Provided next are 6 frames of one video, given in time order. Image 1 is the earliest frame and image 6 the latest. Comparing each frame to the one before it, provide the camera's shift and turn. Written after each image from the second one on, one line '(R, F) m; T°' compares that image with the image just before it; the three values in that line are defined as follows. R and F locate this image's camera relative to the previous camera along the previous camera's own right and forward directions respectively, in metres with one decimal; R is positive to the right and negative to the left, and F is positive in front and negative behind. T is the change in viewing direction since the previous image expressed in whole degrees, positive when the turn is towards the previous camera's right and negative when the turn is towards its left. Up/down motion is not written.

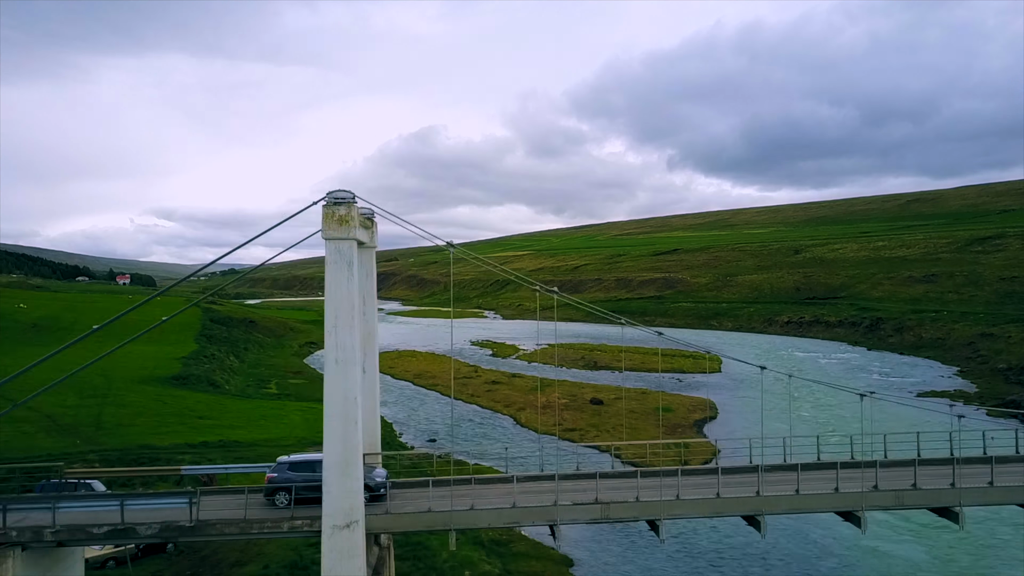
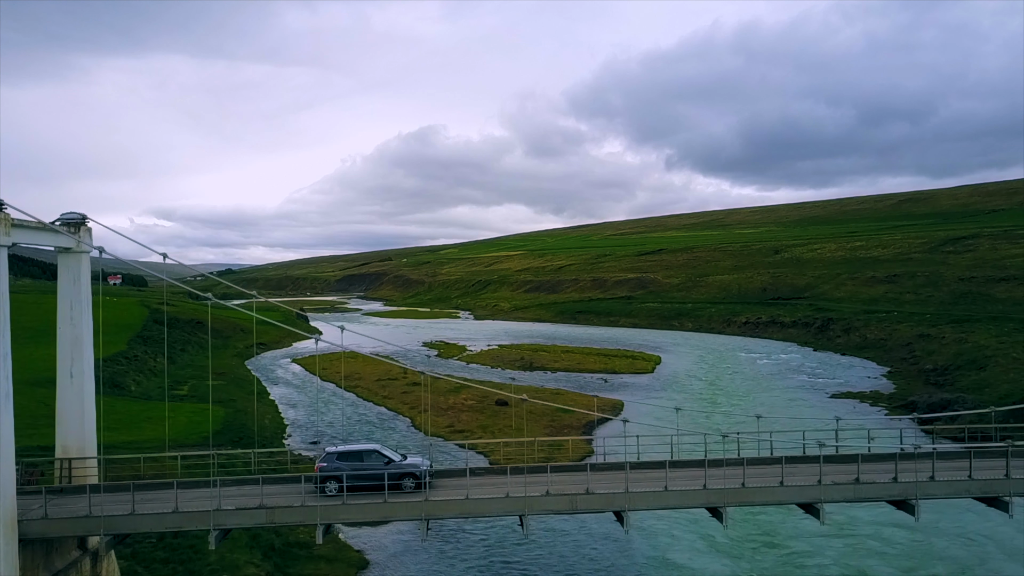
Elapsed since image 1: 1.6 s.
(+7.3, 0.0) m; 0°
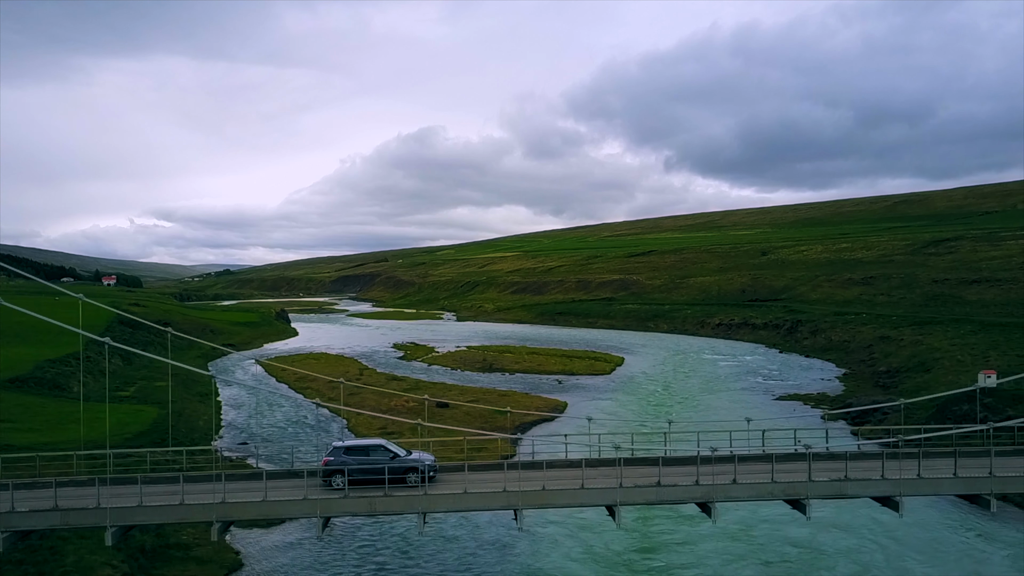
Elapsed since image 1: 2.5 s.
(+4.5, -0.1) m; 0°
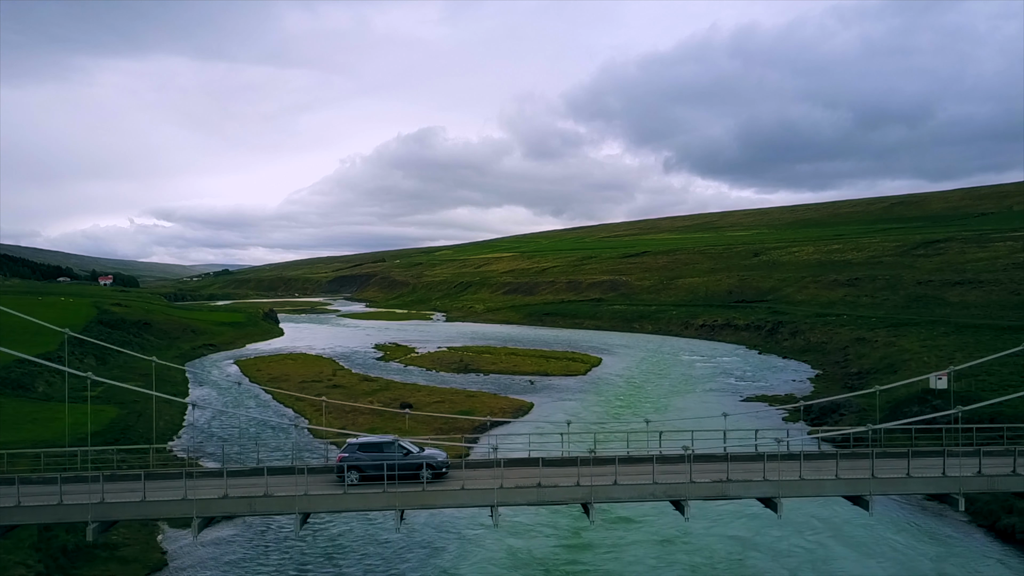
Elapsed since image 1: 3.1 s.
(+2.7, -0.1) m; 0°
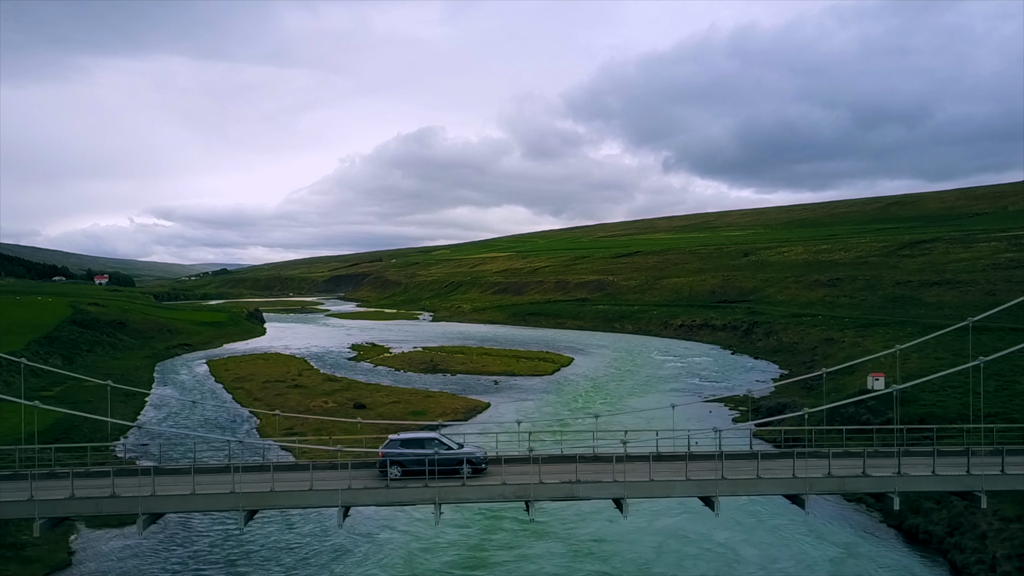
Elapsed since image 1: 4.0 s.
(+3.5, -0.1) m; 0°
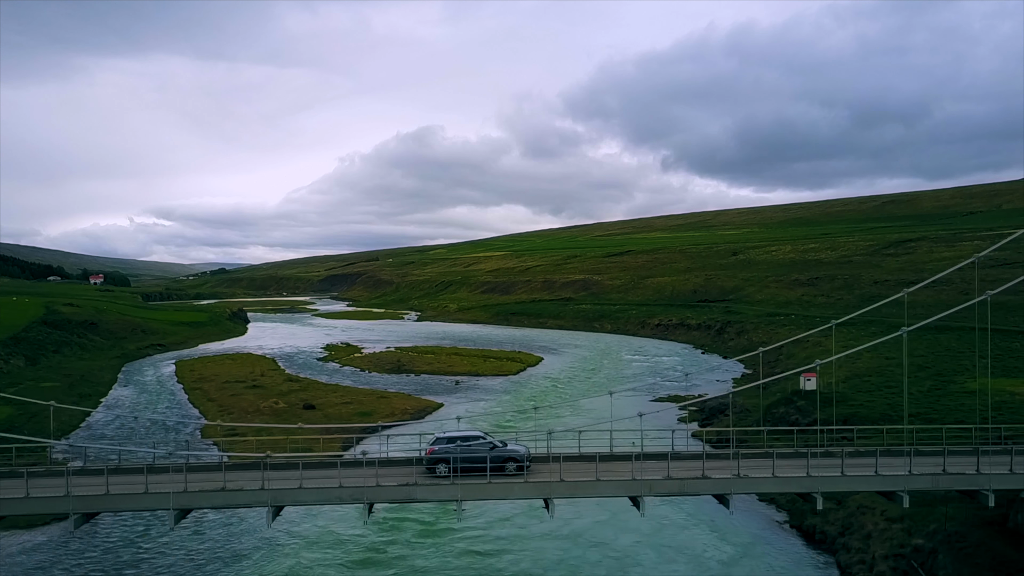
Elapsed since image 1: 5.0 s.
(+3.9, -0.1) m; 0°
